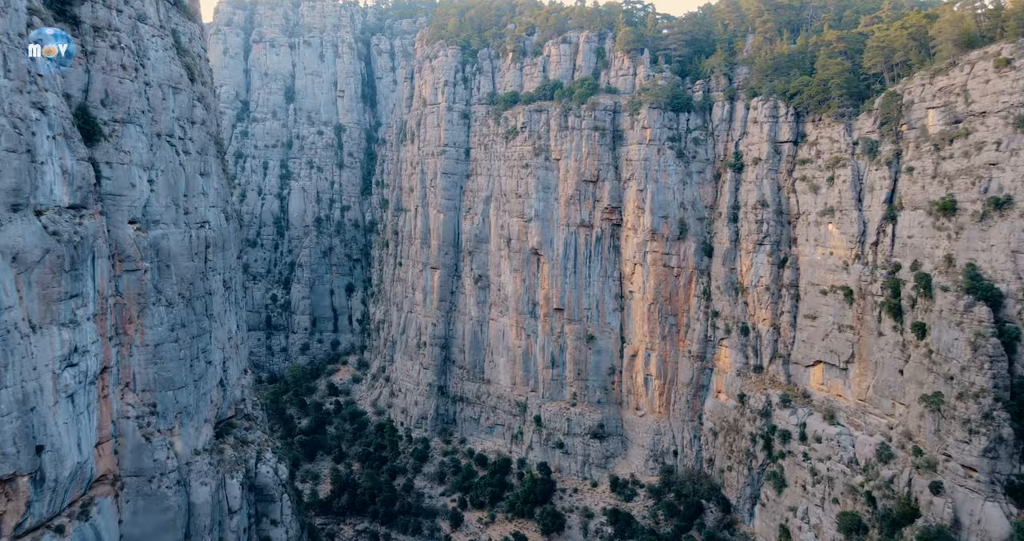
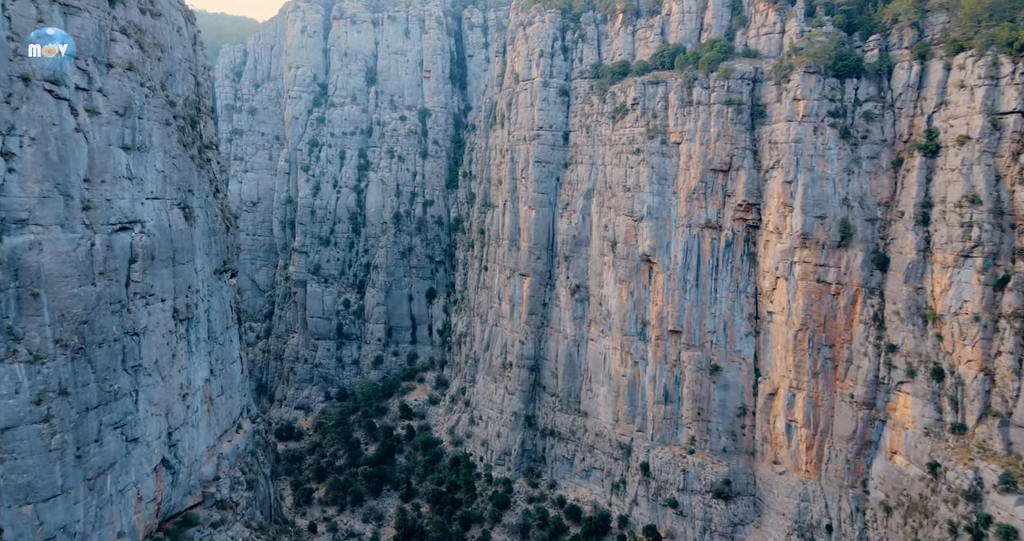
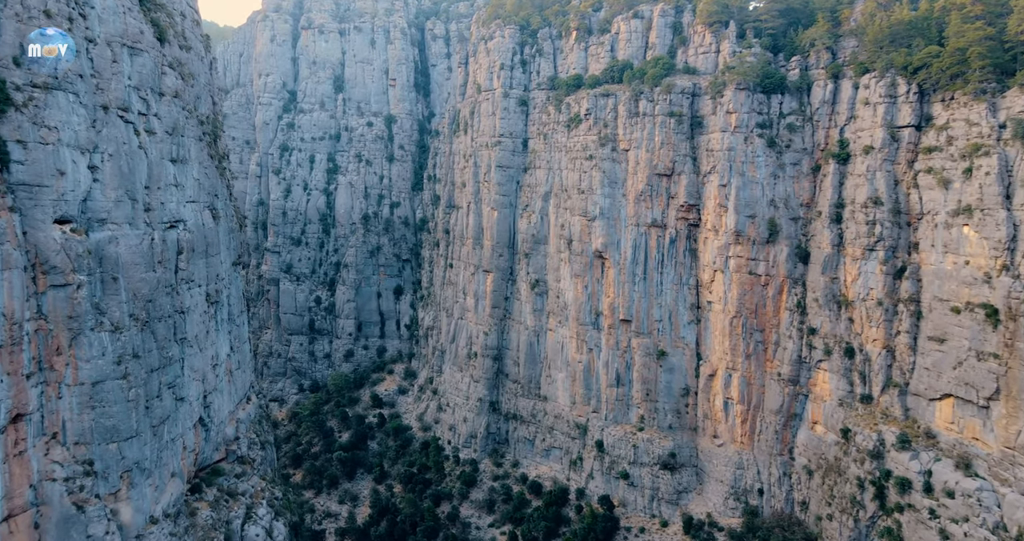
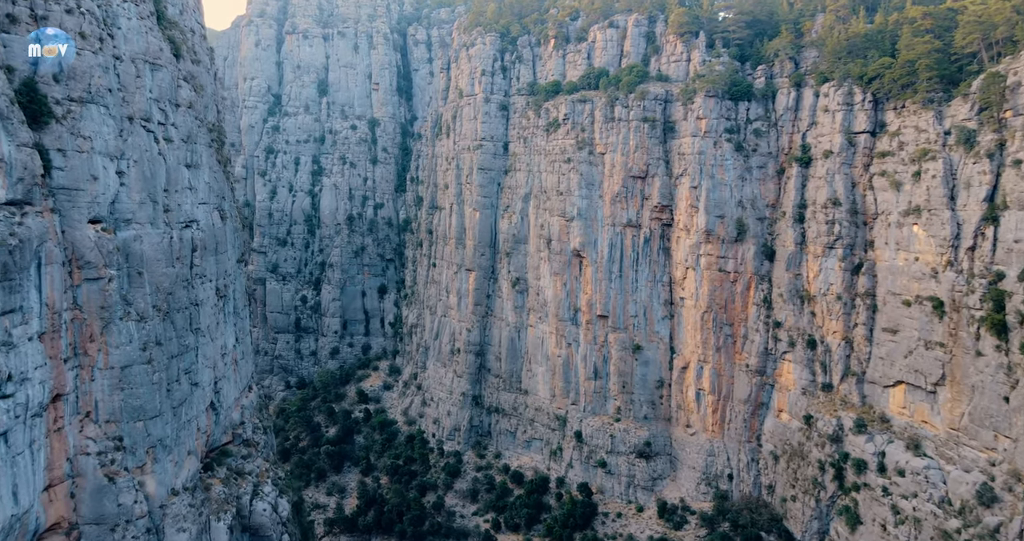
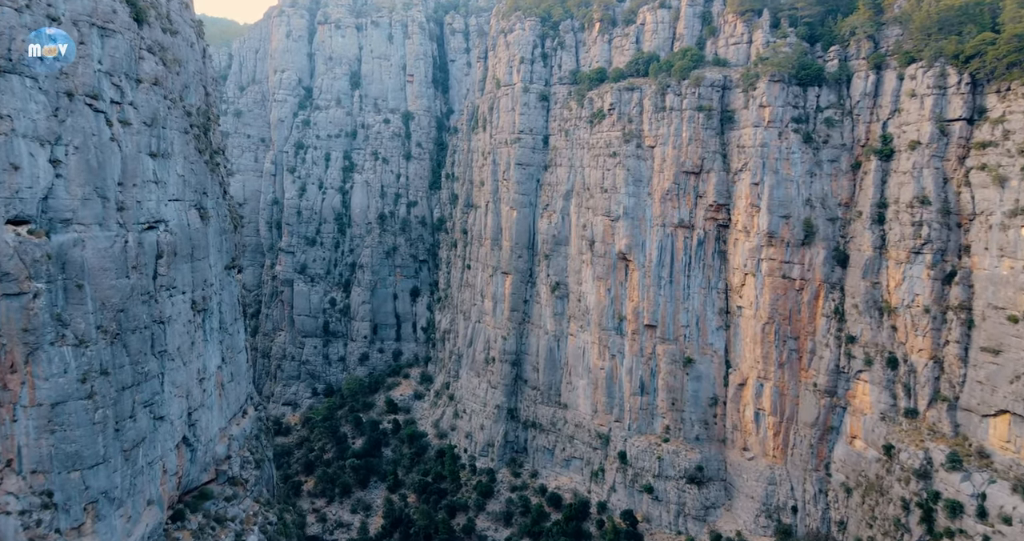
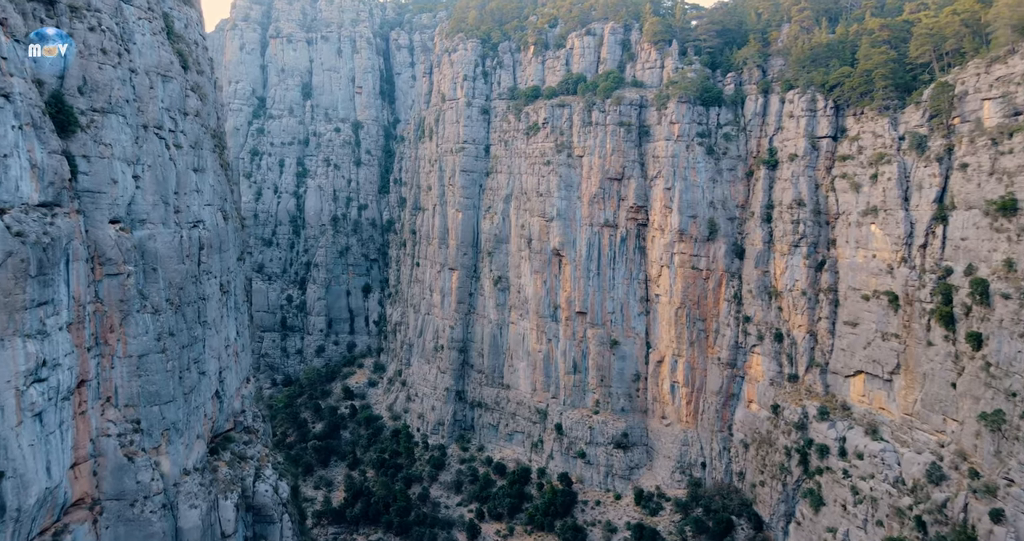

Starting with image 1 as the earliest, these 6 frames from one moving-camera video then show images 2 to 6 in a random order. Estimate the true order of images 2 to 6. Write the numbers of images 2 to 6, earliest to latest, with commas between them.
6, 4, 3, 5, 2
